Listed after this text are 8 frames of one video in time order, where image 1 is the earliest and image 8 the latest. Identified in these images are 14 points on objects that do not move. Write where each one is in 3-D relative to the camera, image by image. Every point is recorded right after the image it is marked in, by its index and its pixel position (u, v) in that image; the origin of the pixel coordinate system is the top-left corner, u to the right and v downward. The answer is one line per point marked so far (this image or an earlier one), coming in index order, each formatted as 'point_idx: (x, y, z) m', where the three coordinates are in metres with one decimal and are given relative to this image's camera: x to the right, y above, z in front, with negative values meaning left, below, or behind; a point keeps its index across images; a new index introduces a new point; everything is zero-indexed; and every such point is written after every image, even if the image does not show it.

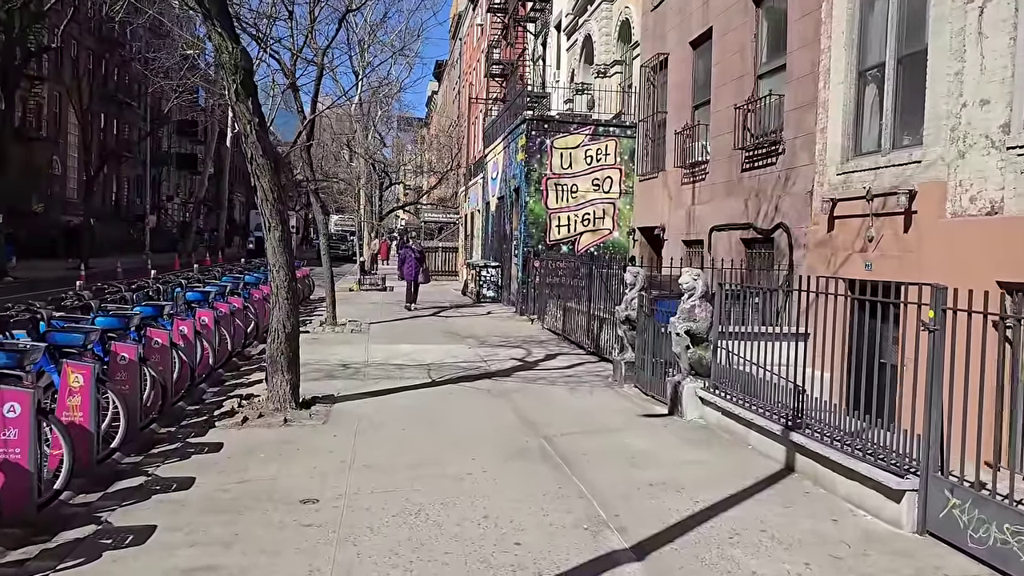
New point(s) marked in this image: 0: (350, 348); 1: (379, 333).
0: (-2.2, -0.8, +11.5) m
1: (-2.0, -0.7, +13.2) m
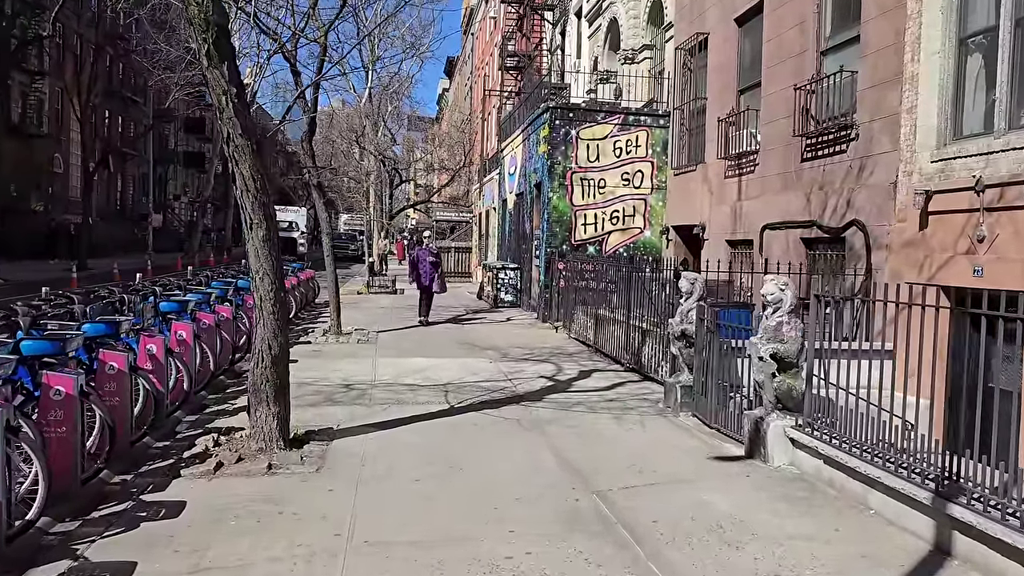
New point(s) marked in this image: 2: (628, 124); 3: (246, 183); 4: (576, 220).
0: (-1.8, -0.9, +10.1) m
1: (-1.7, -0.8, +11.8) m
2: (+2.0, +2.9, +15.1) m
3: (-1.8, +0.7, +5.7) m
4: (+1.1, +1.2, +15.0) m
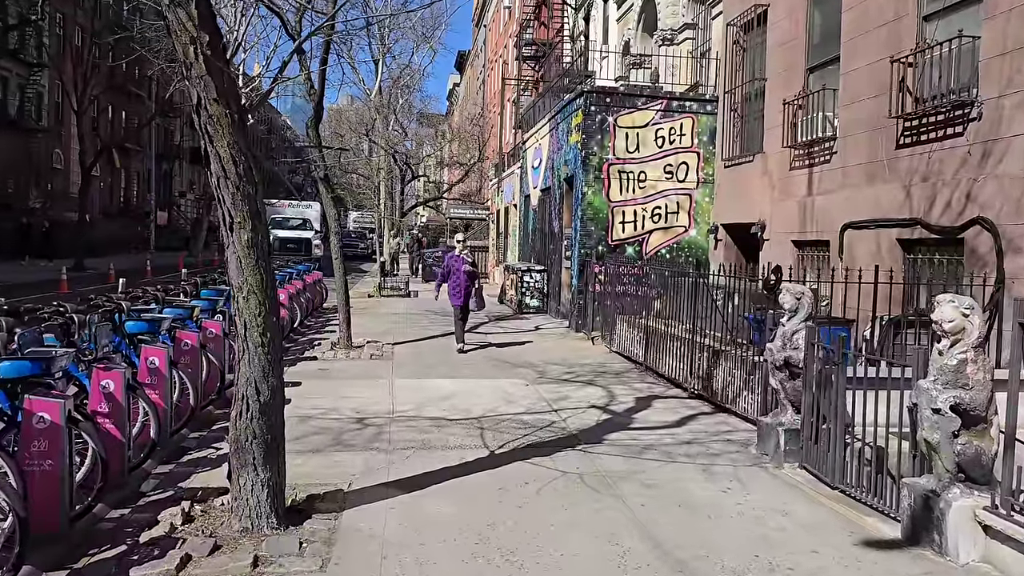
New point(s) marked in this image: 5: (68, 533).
0: (-1.4, -1.0, +8.6) m
1: (-1.3, -0.9, +10.3) m
2: (+2.5, +2.8, +13.5) m
3: (-1.4, +0.6, +4.2) m
4: (+1.6, +1.1, +13.4) m
5: (-2.2, -1.2, +4.3) m
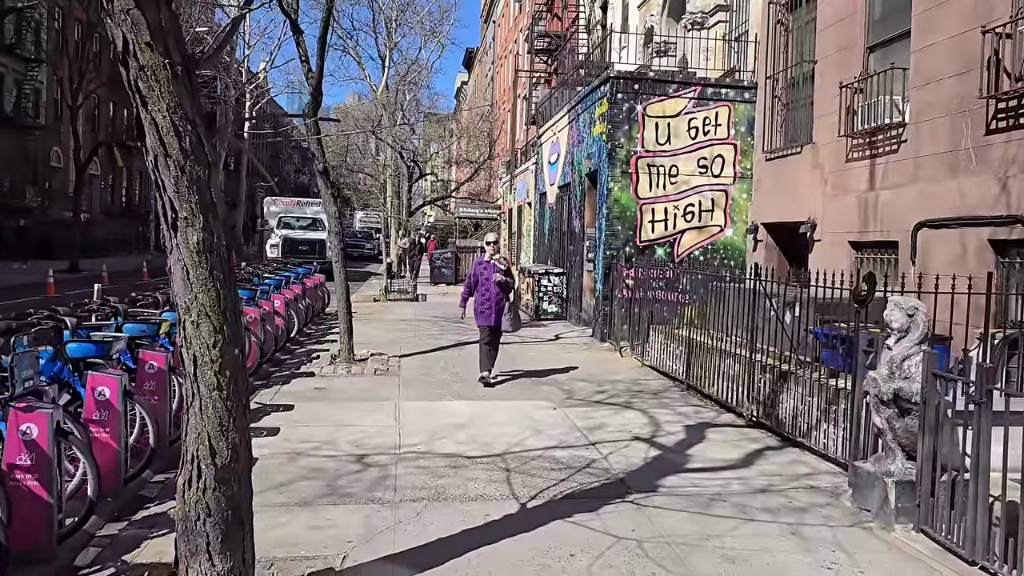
0: (-1.2, -1.1, +7.4) m
1: (-1.0, -1.0, +9.1) m
2: (+2.8, +2.7, +12.3) m
3: (-1.2, +0.5, +3.0) m
4: (+1.9, +1.0, +12.2) m
5: (-2.0, -1.3, +3.1) m
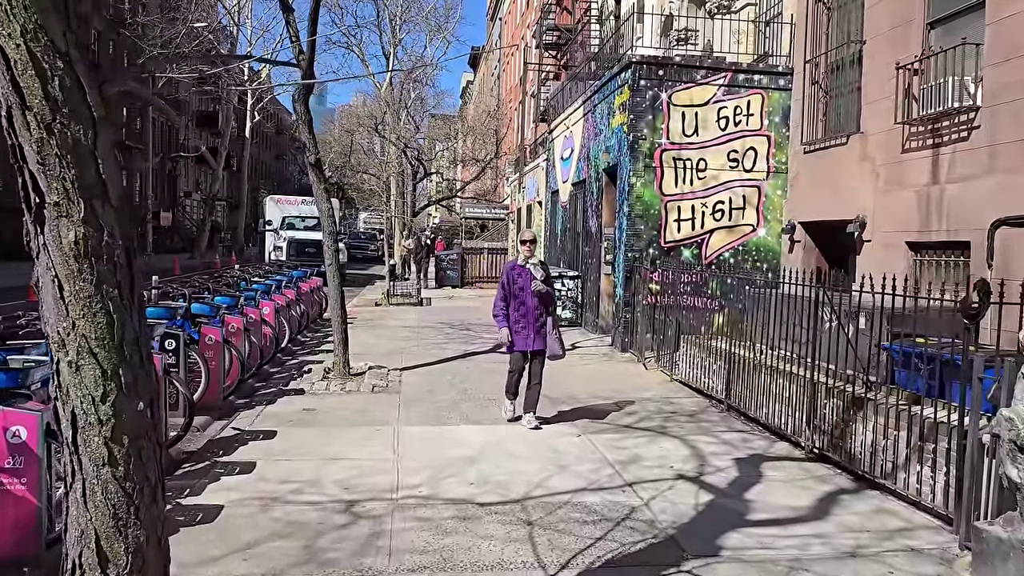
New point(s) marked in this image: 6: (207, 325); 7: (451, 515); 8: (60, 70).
0: (-1.1, -1.1, +6.4) m
1: (-0.9, -1.0, +8.1) m
2: (+2.9, +2.6, +11.2) m
3: (-1.1, +0.5, +1.9) m
4: (+2.0, +1.0, +11.2) m
5: (-1.9, -1.3, +2.0) m
6: (-2.6, -0.3, +7.3) m
7: (-0.3, -1.2, +4.6) m
8: (-1.0, +0.5, +2.0) m
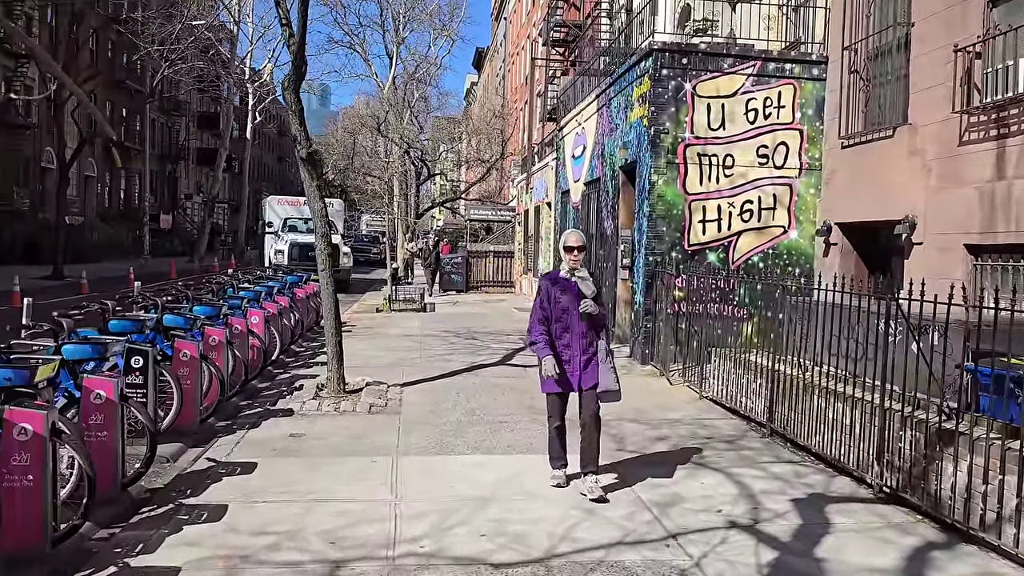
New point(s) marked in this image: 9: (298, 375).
0: (-1.0, -1.2, +5.5) m
1: (-0.8, -1.1, +7.2) m
2: (+3.0, +2.6, +10.4) m
3: (-1.0, +0.4, +1.1) m
4: (+2.2, +0.9, +10.3) m
5: (-1.8, -1.4, +1.2) m
6: (-2.5, -0.4, +6.5) m
7: (-0.2, -1.3, +3.8) m
8: (-1.0, +0.5, +1.1) m
9: (-2.3, -0.9, +9.2) m
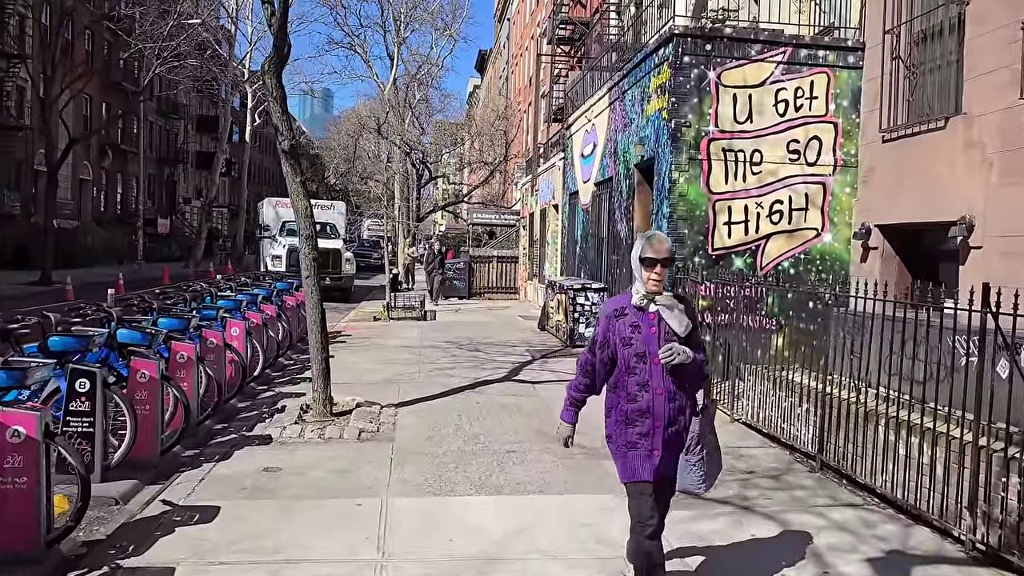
0: (-0.9, -1.3, +4.6) m
1: (-0.7, -1.2, +6.3) m
2: (+3.1, +2.5, +9.5) m
3: (-1.0, +0.4, +0.2) m
4: (+2.2, +0.8, +9.4) m
5: (-1.8, -1.4, +0.2) m
6: (-2.4, -0.5, +5.6) m
7: (-0.2, -1.3, +2.8) m
8: (-0.9, +0.4, +0.2) m
9: (-2.2, -1.0, +8.3) m
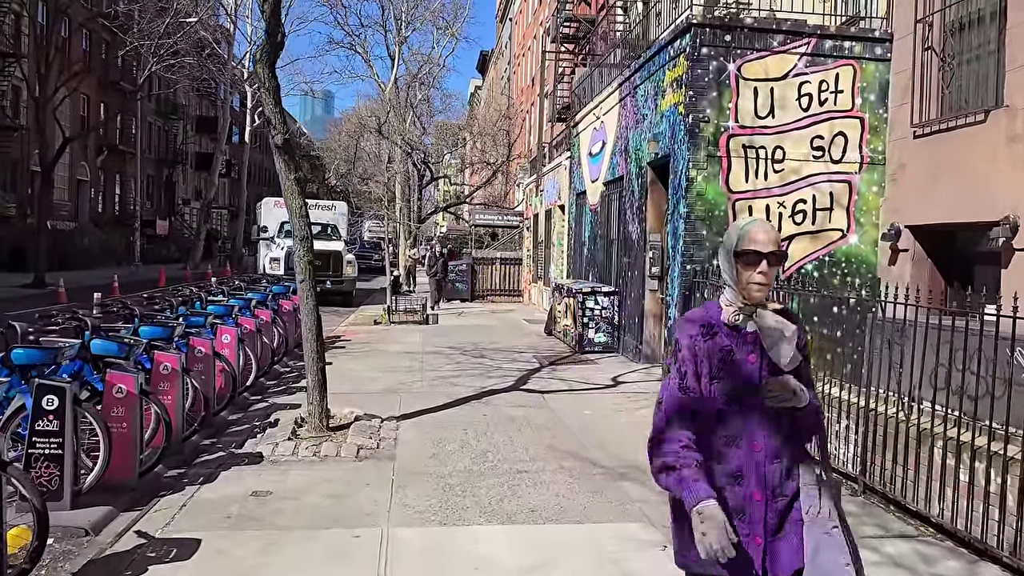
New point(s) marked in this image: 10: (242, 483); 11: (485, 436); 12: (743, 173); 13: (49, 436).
0: (-0.8, -1.3, +4.1) m
1: (-0.6, -1.2, +5.8) m
2: (+3.2, +2.4, +9.0) m
3: (-0.9, +0.3, -0.4) m
4: (+2.3, +0.7, +8.9) m
5: (-1.7, -1.5, -0.3) m
6: (-2.3, -0.5, +5.1) m
7: (-0.1, -1.4, +2.3) m
8: (-0.8, +0.4, -0.3) m
9: (-2.1, -1.1, +7.8) m
10: (-1.7, -1.2, +5.4) m
11: (-0.2, -1.2, +6.7) m
12: (+2.4, +1.2, +8.9) m
13: (-2.4, -0.8, +4.5) m
